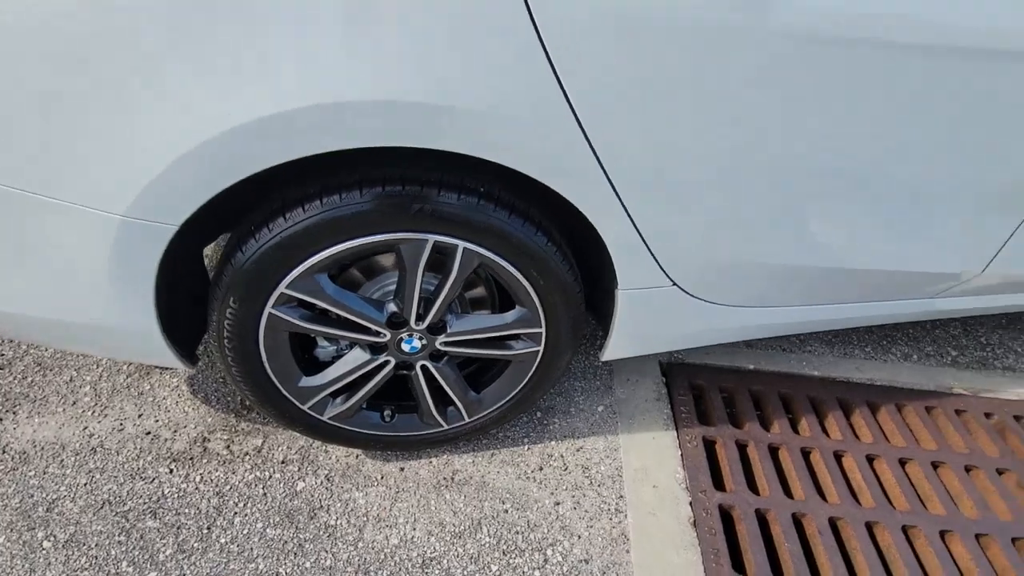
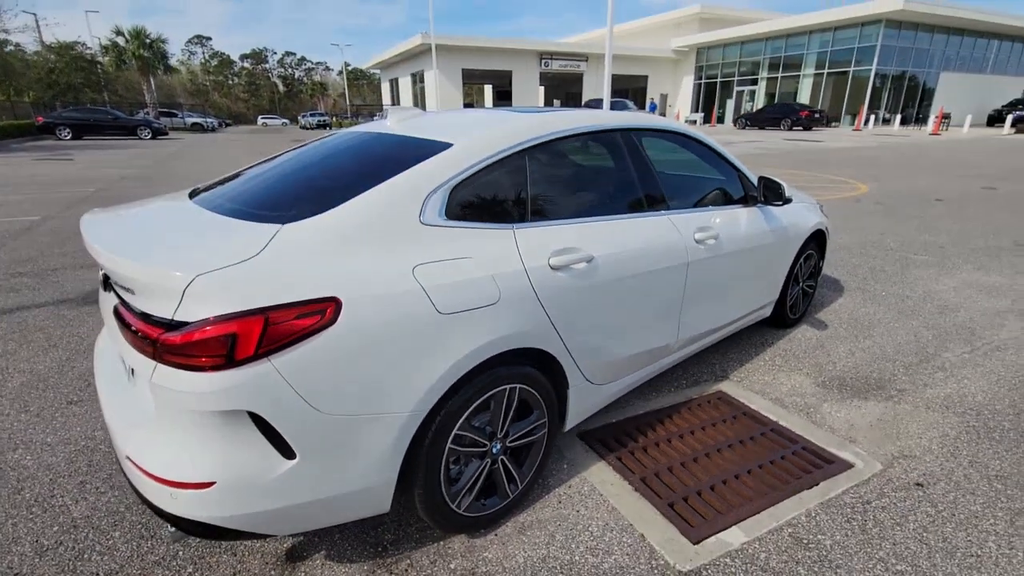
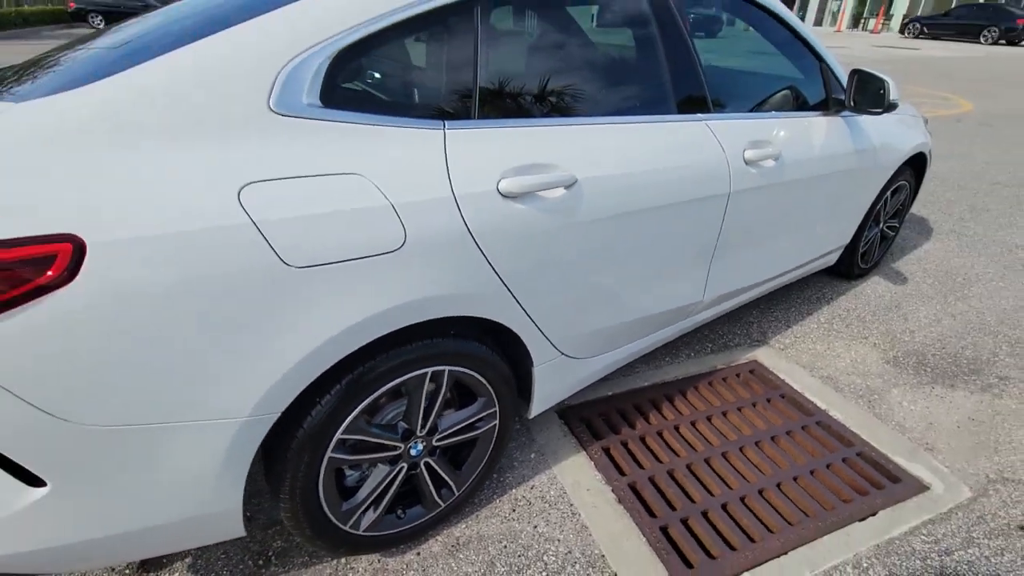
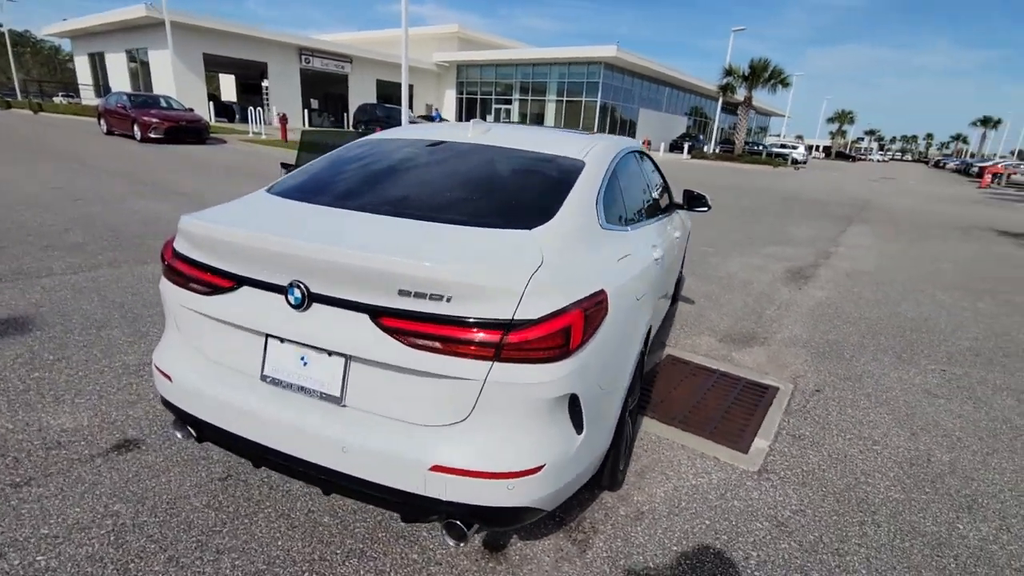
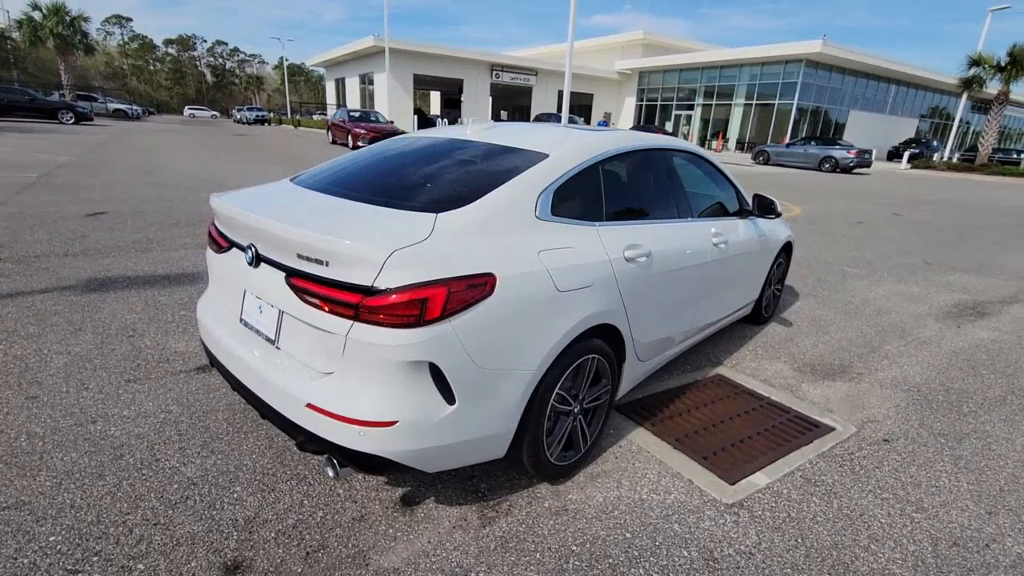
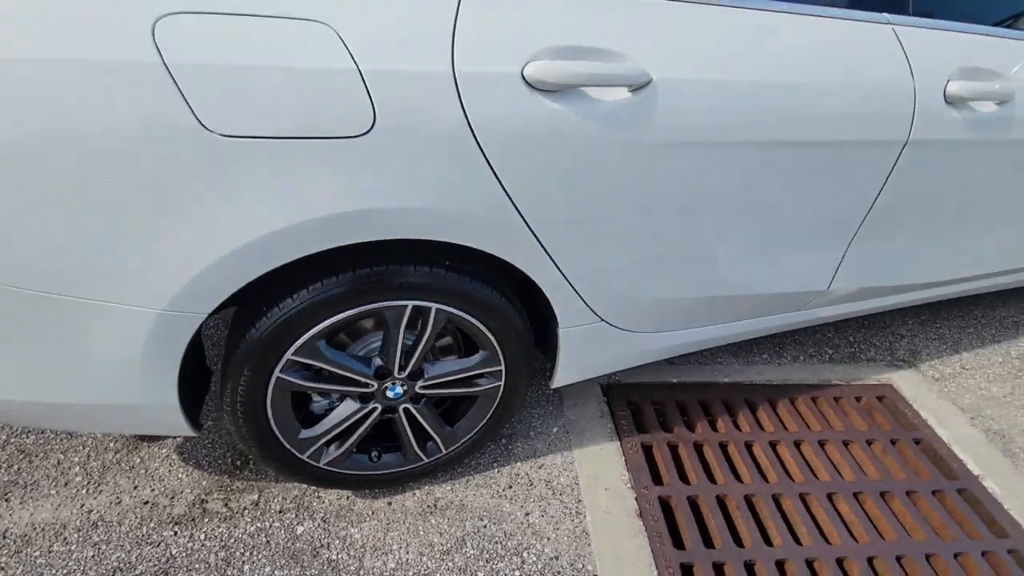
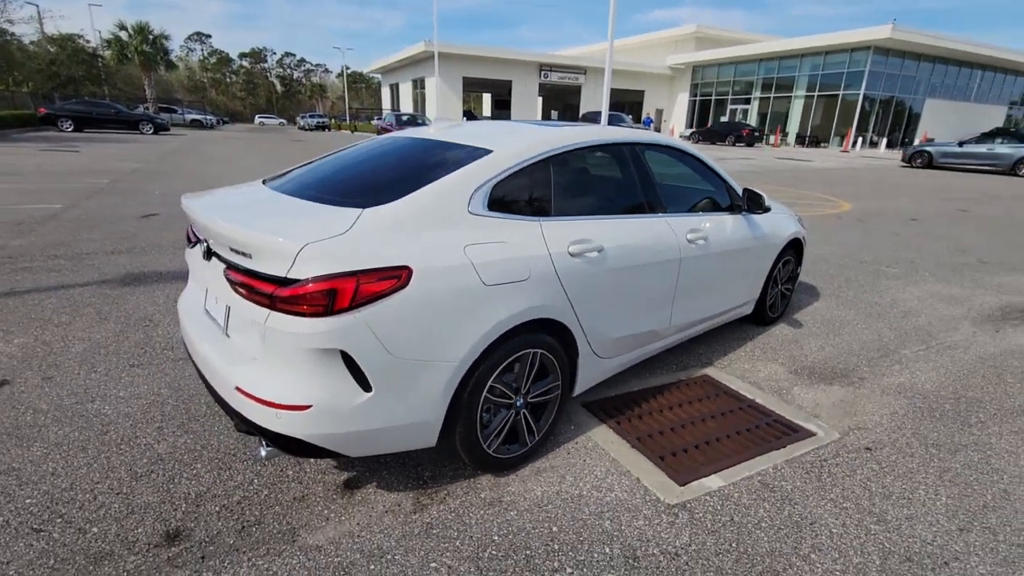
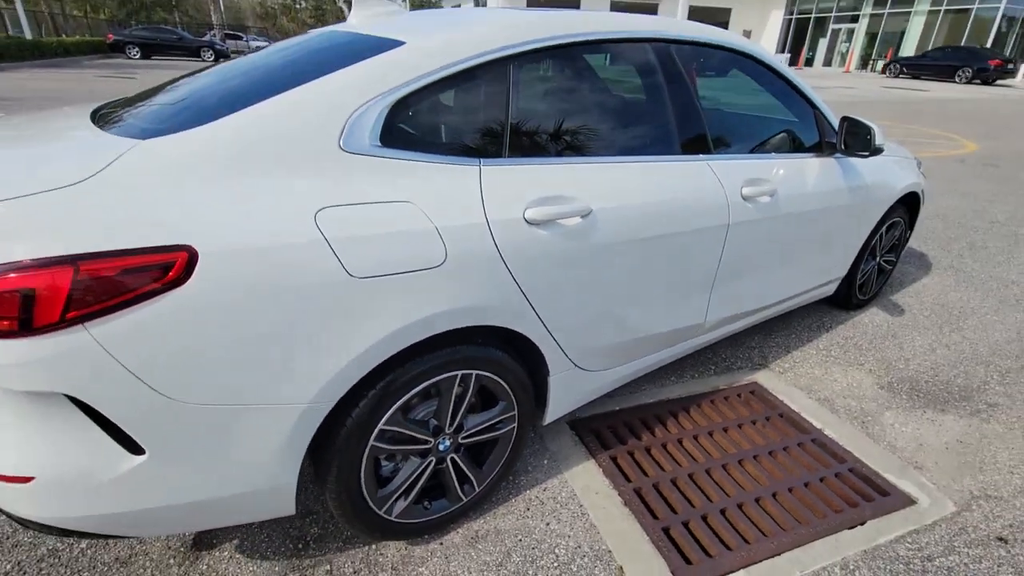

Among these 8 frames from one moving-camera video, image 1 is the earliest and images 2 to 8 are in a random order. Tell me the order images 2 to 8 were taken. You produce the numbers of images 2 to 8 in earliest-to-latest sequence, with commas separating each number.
6, 3, 8, 2, 7, 5, 4
